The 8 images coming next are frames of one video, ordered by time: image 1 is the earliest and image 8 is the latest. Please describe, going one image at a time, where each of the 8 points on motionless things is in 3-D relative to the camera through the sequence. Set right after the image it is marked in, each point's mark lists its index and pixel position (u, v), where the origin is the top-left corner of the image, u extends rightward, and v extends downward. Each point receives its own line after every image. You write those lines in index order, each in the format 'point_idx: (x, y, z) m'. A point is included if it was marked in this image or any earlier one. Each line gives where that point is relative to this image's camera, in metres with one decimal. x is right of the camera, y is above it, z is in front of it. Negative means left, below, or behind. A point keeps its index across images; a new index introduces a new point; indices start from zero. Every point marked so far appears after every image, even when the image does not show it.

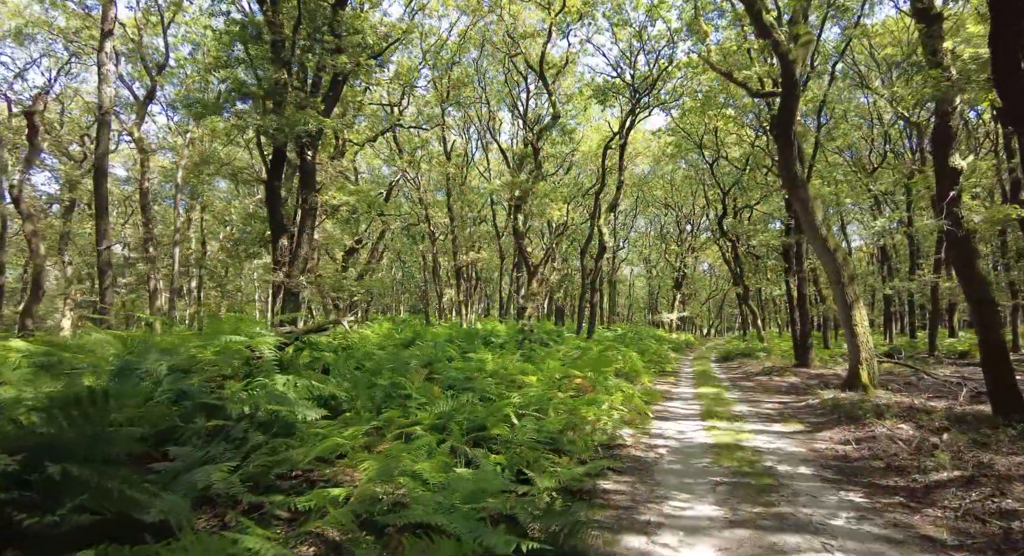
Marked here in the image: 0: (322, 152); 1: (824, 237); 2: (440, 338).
0: (-4.3, +2.9, +13.8) m
1: (+5.2, +0.7, +9.9) m
2: (-1.2, -1.1, +10.1) m
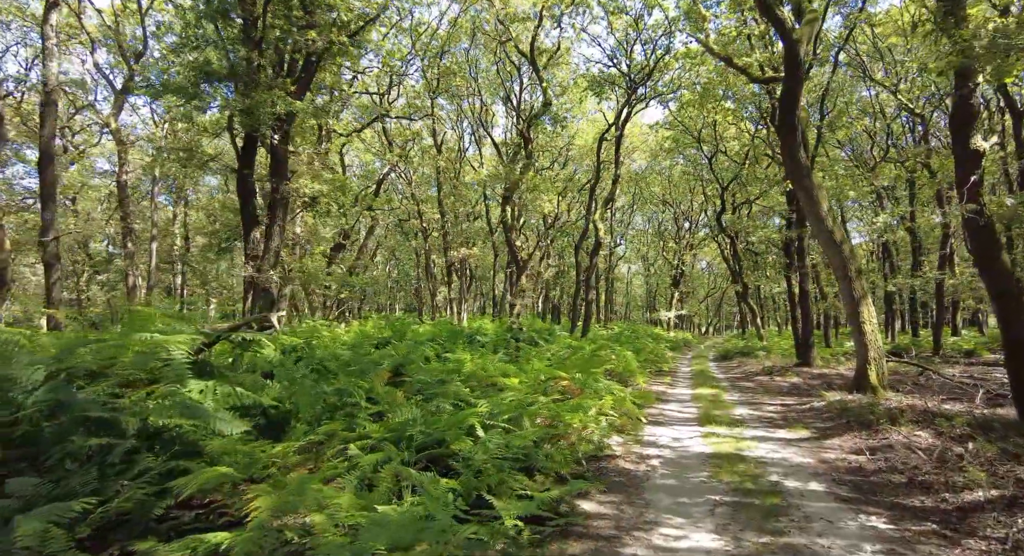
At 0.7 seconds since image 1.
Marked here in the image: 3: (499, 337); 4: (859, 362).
0: (-4.6, +3.0, +13.2) m
1: (+5.0, +0.8, +9.4) m
2: (-1.4, -1.0, +9.5) m
3: (-0.3, -1.1, +10.7) m
4: (+5.3, -1.3, +9.1) m
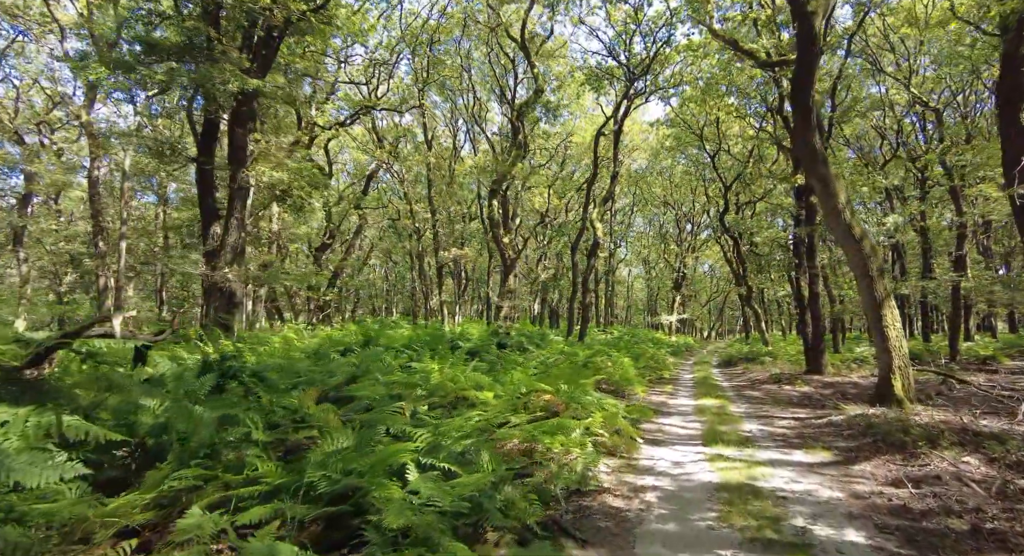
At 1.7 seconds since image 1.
0: (-4.8, +3.0, +12.3) m
1: (+4.7, +0.8, +8.4) m
2: (-1.7, -1.0, +8.5) m
3: (-0.5, -1.1, +9.7) m
4: (+5.1, -1.3, +8.2) m
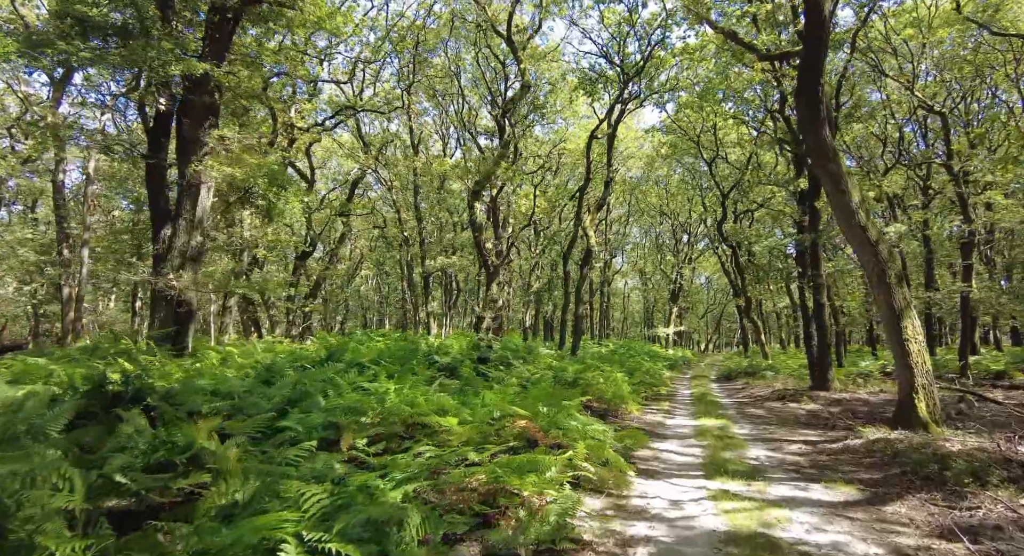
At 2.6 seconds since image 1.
0: (-5.1, +2.8, +11.5) m
1: (+4.5, +0.7, +7.6) m
2: (-1.9, -1.1, +7.7) m
3: (-0.8, -1.2, +8.9) m
4: (+4.8, -1.4, +7.3) m
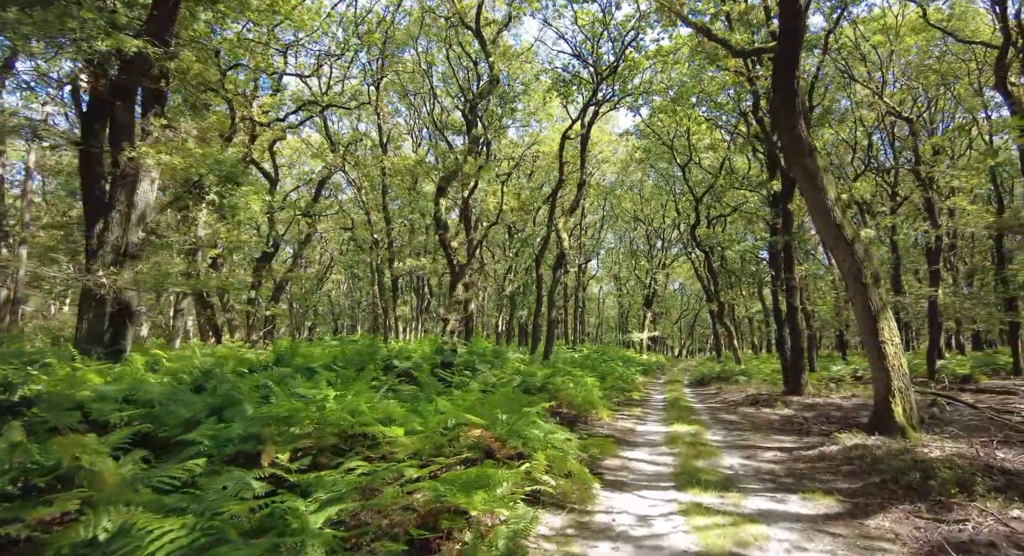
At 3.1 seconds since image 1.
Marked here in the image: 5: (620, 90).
0: (-5.7, +2.8, +10.9) m
1: (+4.0, +0.7, +7.4) m
2: (-2.4, -1.0, +7.2) m
3: (-1.3, -1.2, +8.4) m
4: (+4.3, -1.4, +7.1) m
5: (+3.4, +6.0, +19.0) m
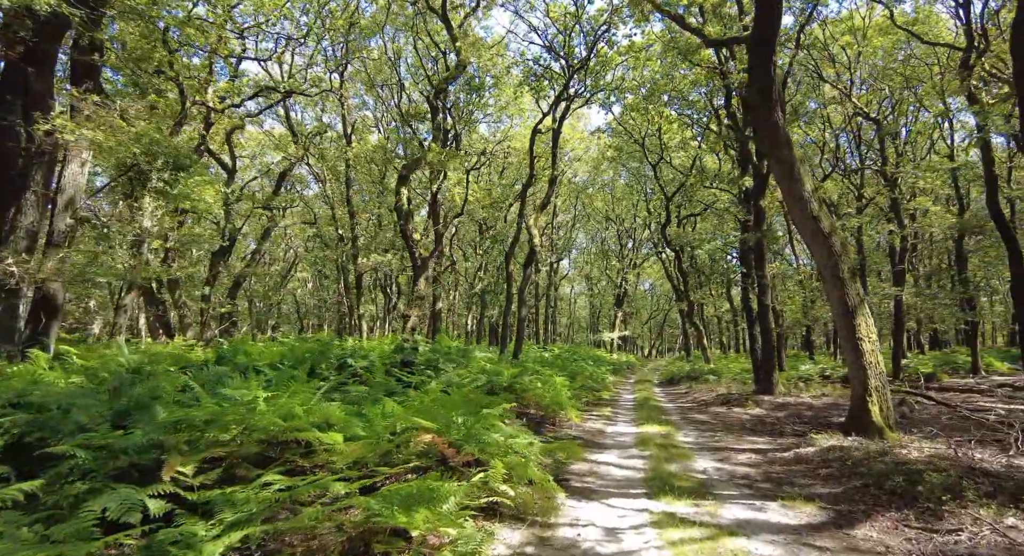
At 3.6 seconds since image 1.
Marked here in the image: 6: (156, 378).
0: (-6.2, +2.9, +10.1) m
1: (+3.6, +0.7, +7.1) m
2: (-2.8, -0.9, +6.6) m
3: (-1.7, -1.1, +7.9) m
4: (+3.9, -1.3, +6.8) m
5: (+2.5, +6.1, +18.7) m
6: (-3.2, -0.9, +5.4) m
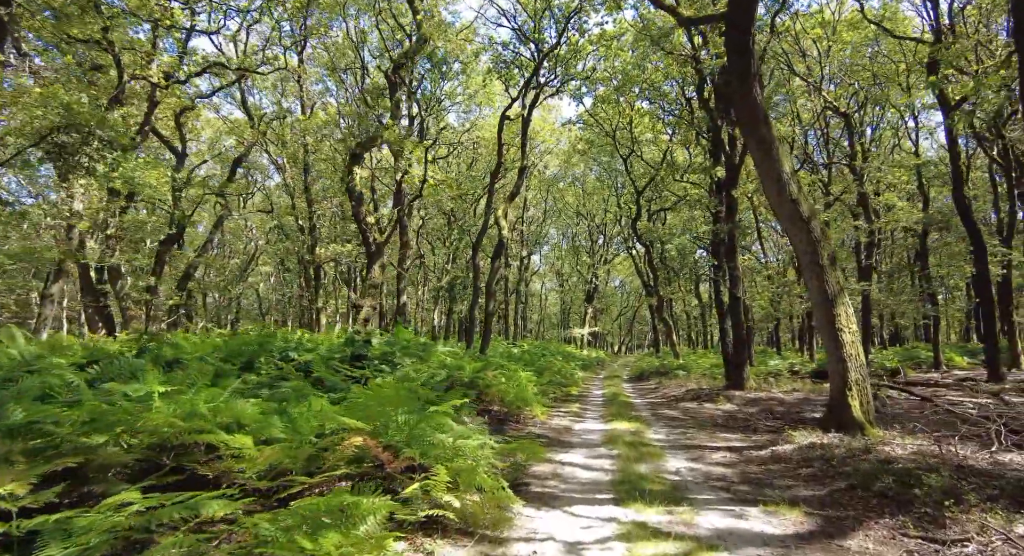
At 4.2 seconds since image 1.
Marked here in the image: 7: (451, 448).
0: (-6.8, +3.1, +9.2) m
1: (+3.1, +0.9, +6.7) m
2: (-3.2, -0.8, +5.9) m
3: (-2.2, -0.9, +7.2) m
4: (+3.5, -1.2, +6.5) m
5: (+1.5, +6.3, +18.2) m
6: (-3.6, -0.7, +4.7) m
7: (-0.4, -1.1, +3.9) m
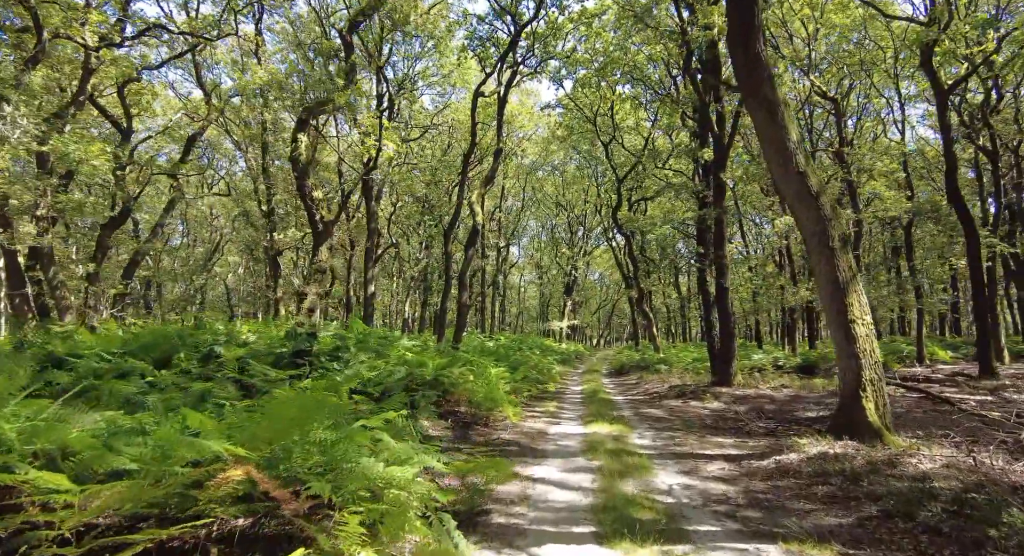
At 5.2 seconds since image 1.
0: (-7.2, +3.3, +8.0) m
1: (+2.8, +1.0, +5.9) m
2: (-3.5, -0.6, +4.9) m
3: (-2.6, -0.7, +6.2) m
4: (+3.1, -1.0, +5.7) m
5: (+0.8, +6.6, +17.3) m
6: (-3.8, -0.5, +3.7) m
7: (-0.6, -0.9, +3.0) m
